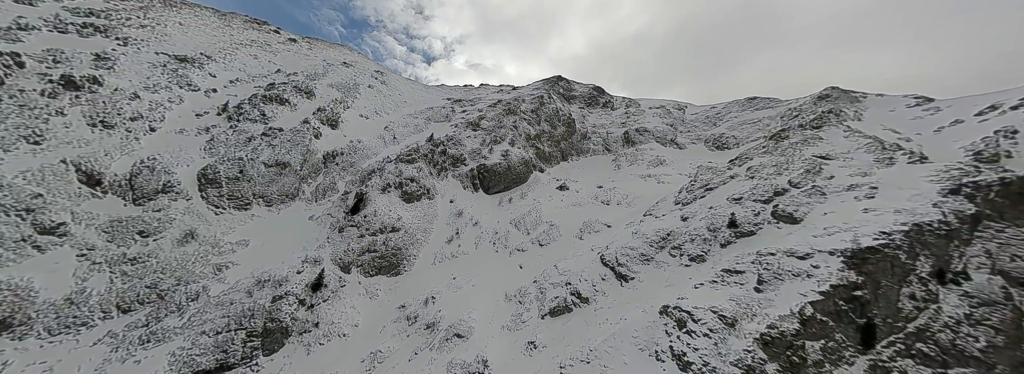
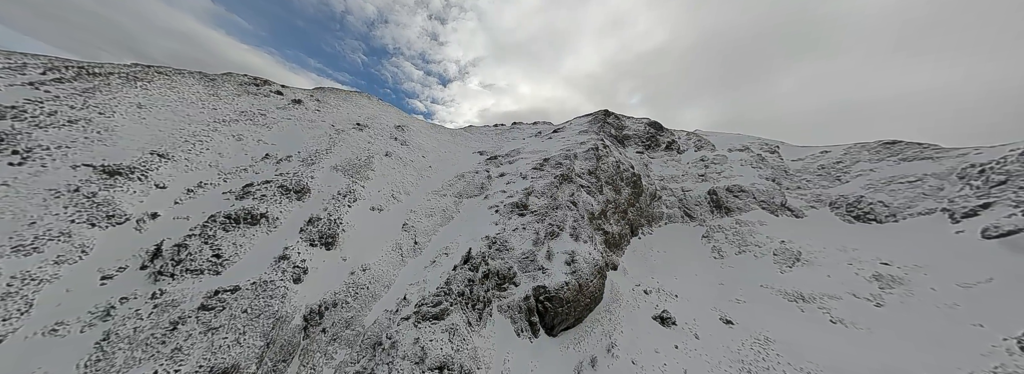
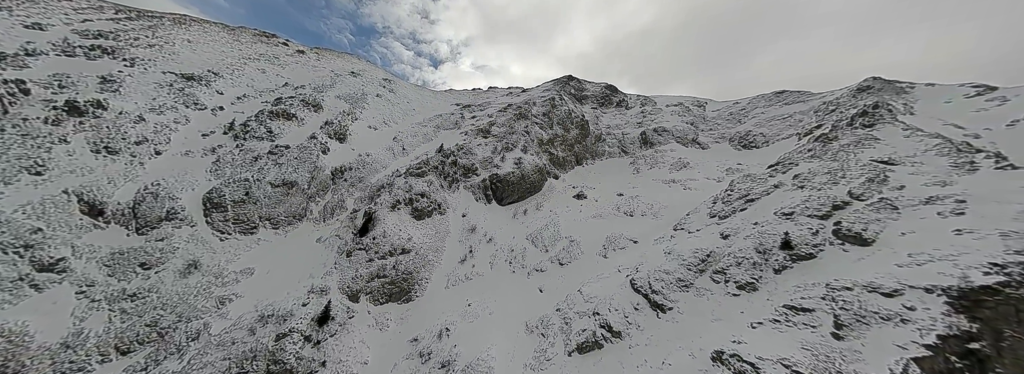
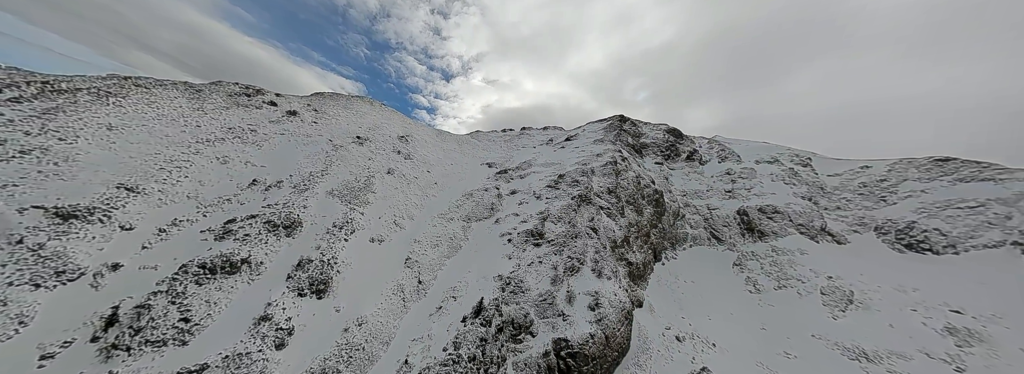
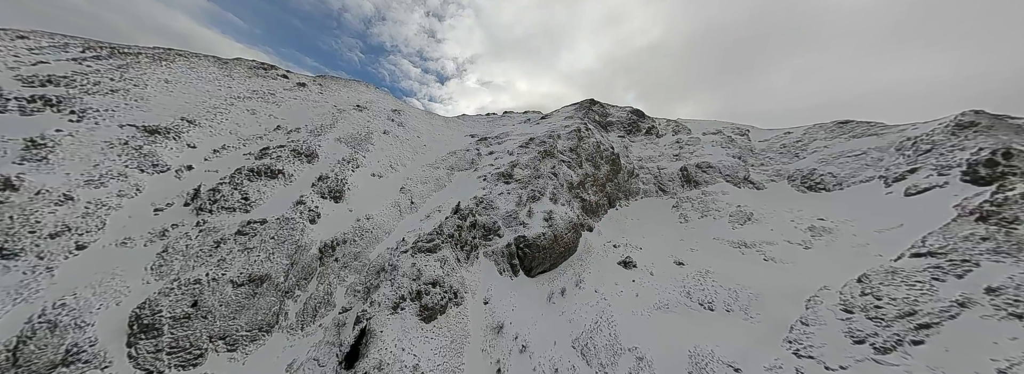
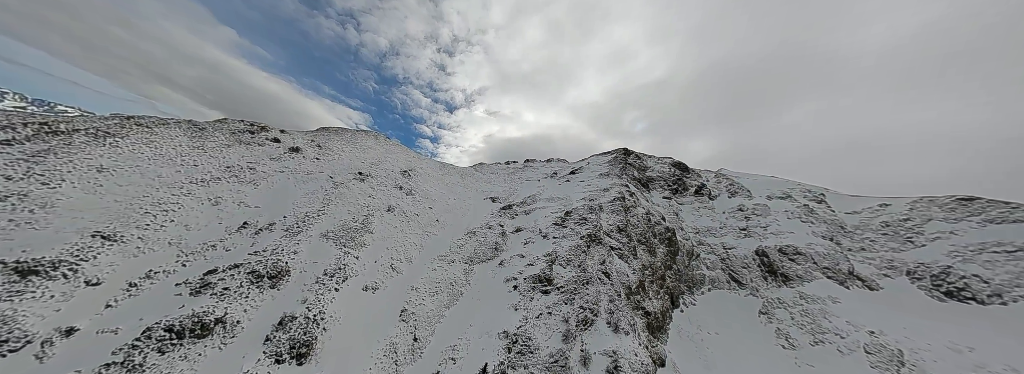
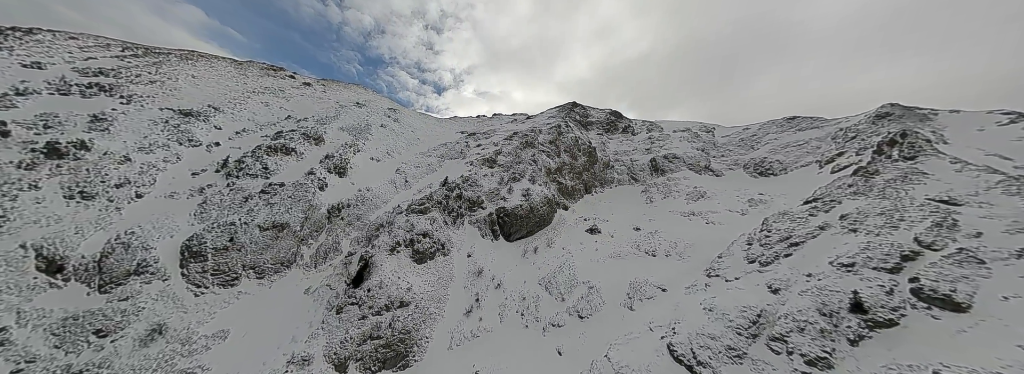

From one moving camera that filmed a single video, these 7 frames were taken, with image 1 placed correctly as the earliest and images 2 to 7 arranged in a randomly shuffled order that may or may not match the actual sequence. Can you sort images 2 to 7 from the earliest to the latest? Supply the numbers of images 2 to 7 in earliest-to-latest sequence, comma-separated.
3, 7, 5, 2, 4, 6
